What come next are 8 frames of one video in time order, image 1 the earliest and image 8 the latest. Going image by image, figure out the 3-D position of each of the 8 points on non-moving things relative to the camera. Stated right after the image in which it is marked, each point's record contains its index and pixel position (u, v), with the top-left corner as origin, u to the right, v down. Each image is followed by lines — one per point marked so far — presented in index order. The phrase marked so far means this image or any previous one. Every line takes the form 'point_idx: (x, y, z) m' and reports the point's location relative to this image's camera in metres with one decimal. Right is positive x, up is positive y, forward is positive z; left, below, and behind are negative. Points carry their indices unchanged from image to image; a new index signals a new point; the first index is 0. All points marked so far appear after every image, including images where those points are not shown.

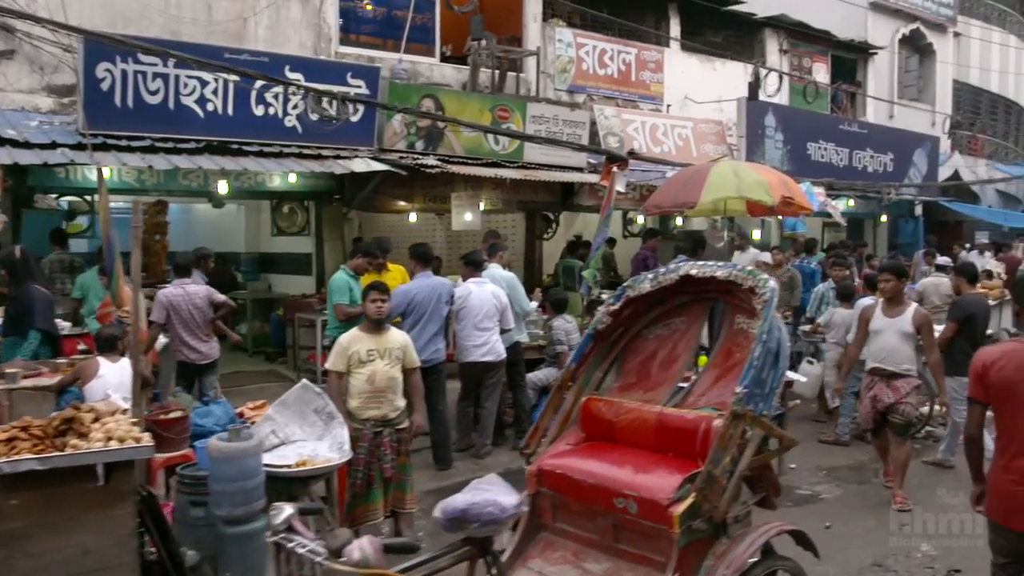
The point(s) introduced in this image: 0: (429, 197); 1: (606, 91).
0: (-1.0, +1.1, +11.1) m
1: (+1.4, +2.9, +13.7) m
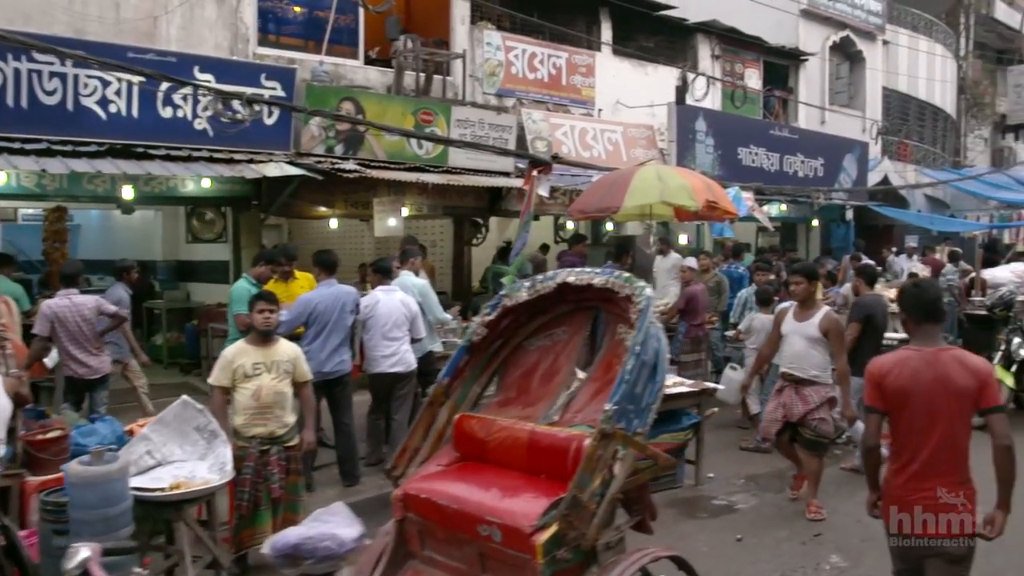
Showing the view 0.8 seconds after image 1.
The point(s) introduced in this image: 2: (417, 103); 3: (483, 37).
0: (-1.9, +1.0, +10.8) m
1: (+0.4, +2.8, +13.6) m
2: (-1.1, +2.2, +10.8) m
3: (-0.4, +3.5, +12.9) m
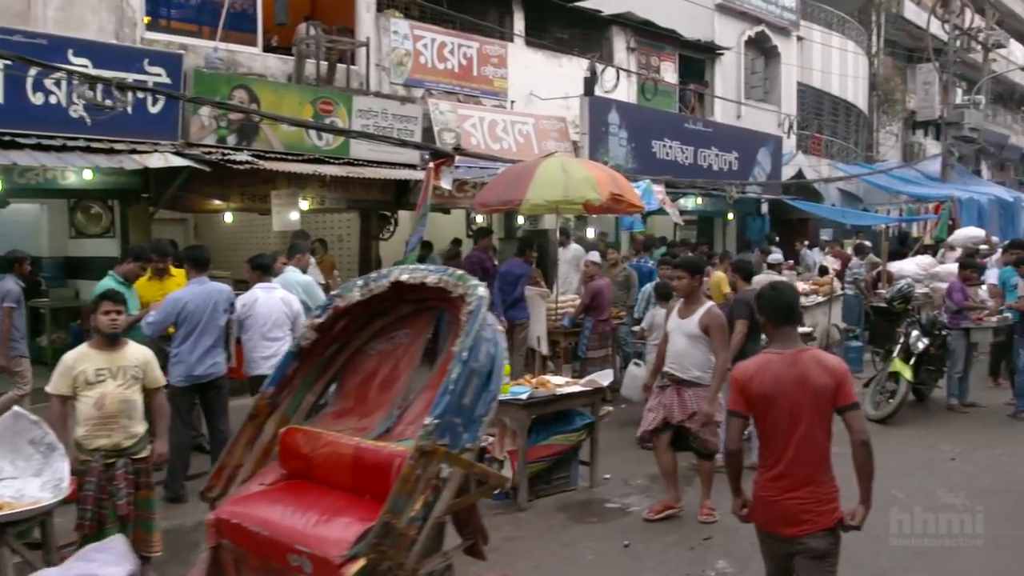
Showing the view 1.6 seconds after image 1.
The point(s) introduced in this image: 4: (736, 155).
0: (-3.0, +1.0, +10.3) m
1: (-0.9, +2.9, +13.2) m
2: (-2.2, +2.2, +10.4) m
3: (-1.7, +3.6, +12.5) m
4: (+4.1, +2.4, +16.9) m
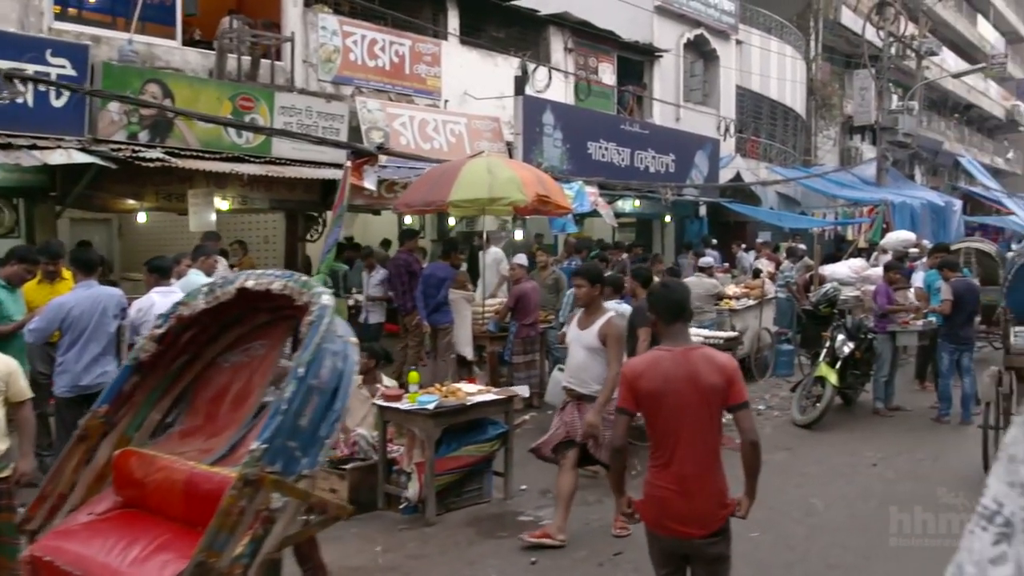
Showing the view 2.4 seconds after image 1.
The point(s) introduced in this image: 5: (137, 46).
0: (-3.8, +1.0, +9.9) m
1: (-1.9, +2.9, +12.9) m
2: (-3.0, +2.2, +10.0) m
3: (-2.6, +3.5, +12.2) m
4: (+2.9, +2.4, +16.8) m
5: (-4.2, +2.7, +10.3) m
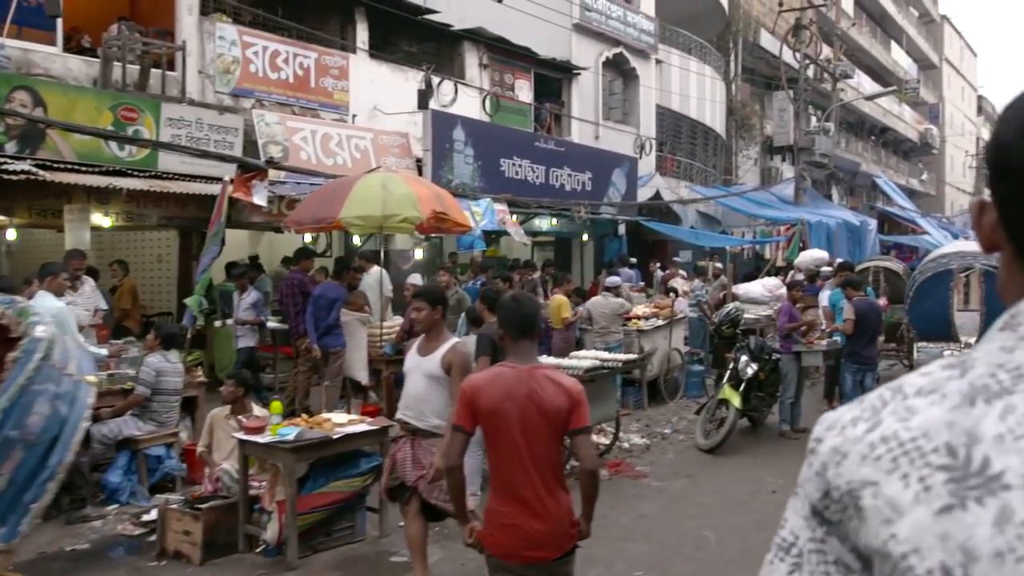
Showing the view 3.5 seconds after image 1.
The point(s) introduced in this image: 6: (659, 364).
0: (-4.8, +0.8, +9.3) m
1: (-3.1, +2.6, +12.4) m
2: (-4.1, +2.0, +9.4) m
3: (-3.8, +3.3, +11.6) m
4: (+1.4, +2.0, +16.6) m
5: (-5.3, +2.5, +9.7) m
6: (+1.6, -0.9, +10.3) m
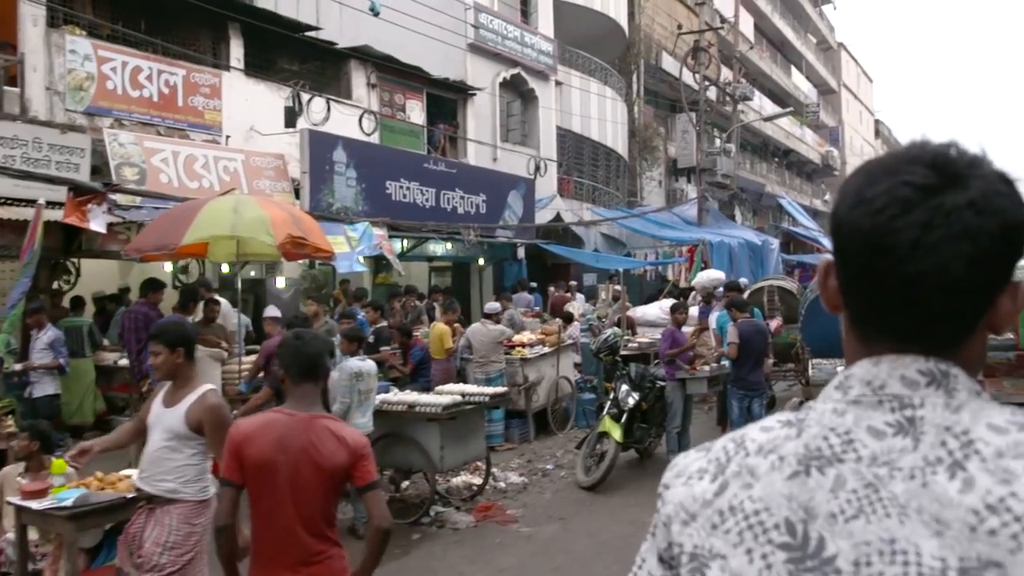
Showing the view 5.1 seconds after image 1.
0: (-6.0, +0.4, +8.2) m
1: (-4.7, +2.2, +11.6) m
2: (-5.3, +1.6, +8.5) m
3: (-5.3, +2.9, +10.7) m
4: (-0.5, +1.6, +16.1) m
5: (-6.6, +2.1, +8.6) m
6: (+0.4, -1.1, +9.8) m
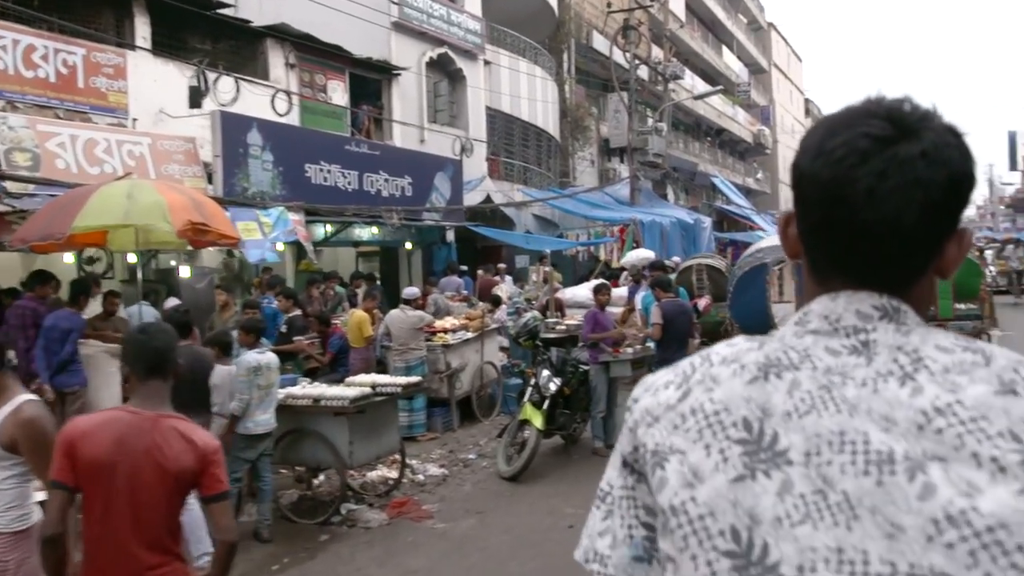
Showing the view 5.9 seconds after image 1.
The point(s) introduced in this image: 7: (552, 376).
0: (-6.7, +0.4, +7.5) m
1: (-5.6, +2.2, +10.9) m
2: (-6.1, +1.6, +7.8) m
3: (-6.2, +2.9, +10.0) m
4: (-1.8, +1.9, +15.7) m
5: (-7.3, +2.1, +7.9) m
6: (-0.4, -0.9, +9.5) m
7: (+0.3, -0.7, +7.3) m
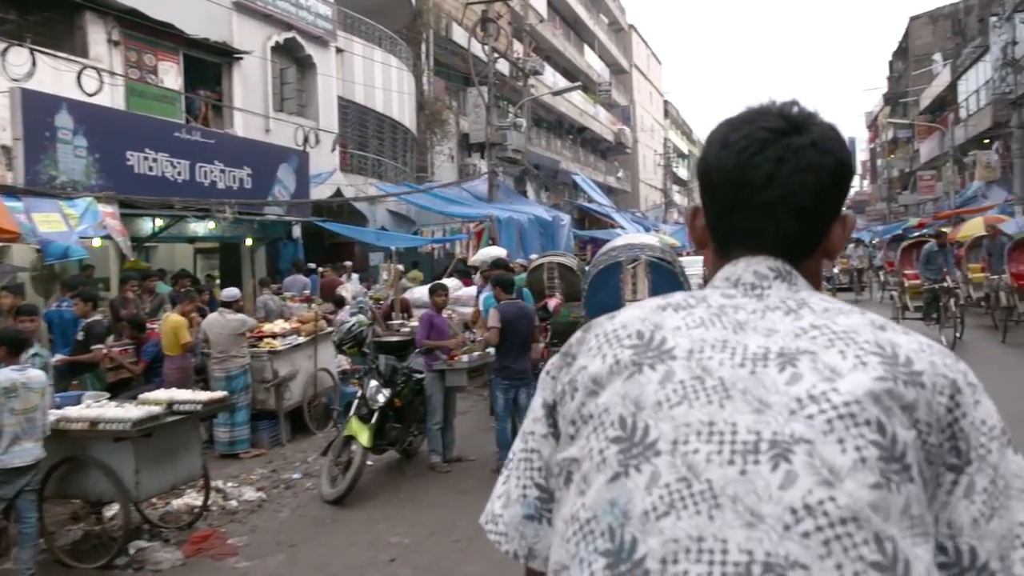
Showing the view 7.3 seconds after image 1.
0: (-7.9, +0.4, +5.8) m
1: (-7.3, +2.2, +9.3) m
2: (-7.3, +1.6, +6.2) m
3: (-7.8, +2.9, +8.4) m
4: (-4.2, +1.9, +14.6) m
5: (-8.6, +2.1, +6.1) m
6: (-2.0, -1.0, +8.7) m
7: (-0.9, -0.7, +6.6) m
